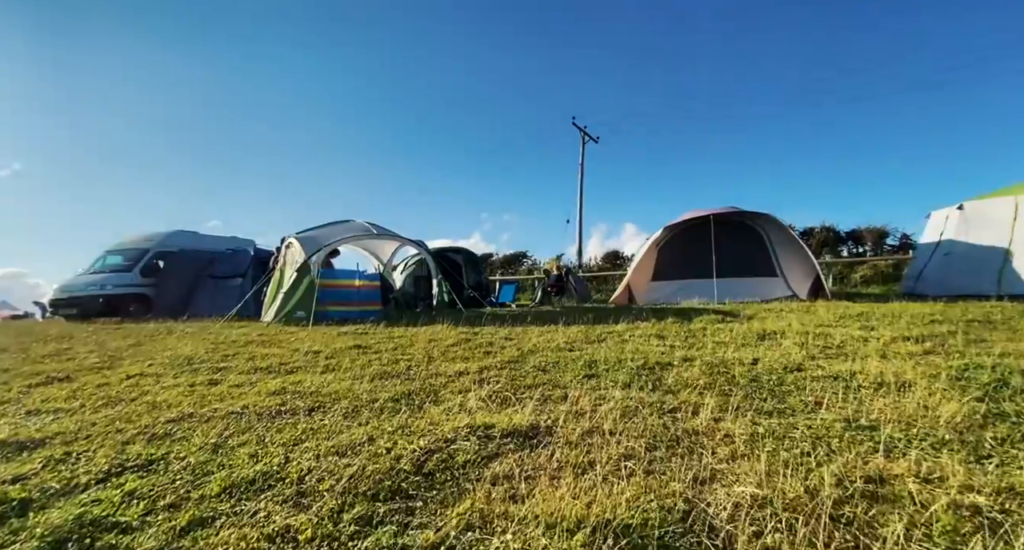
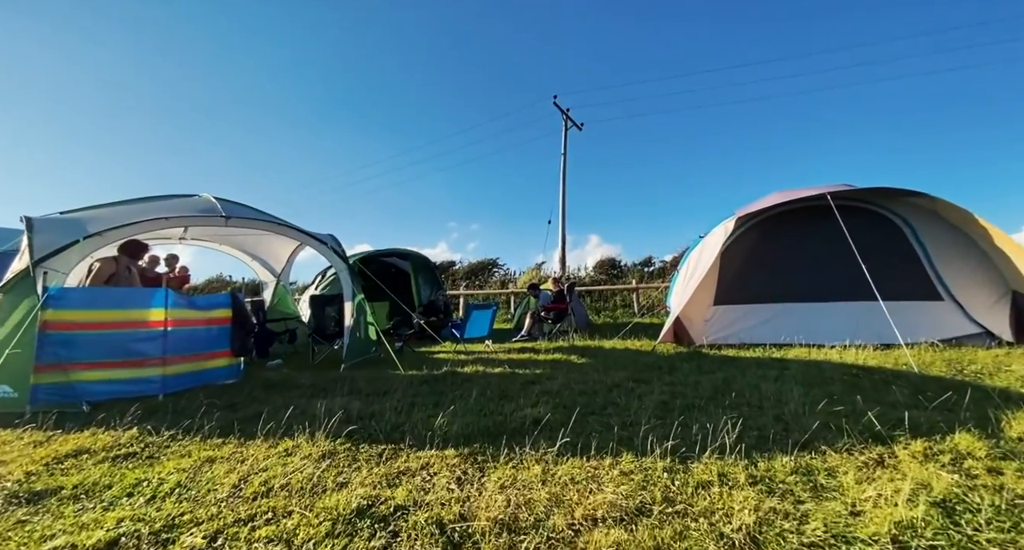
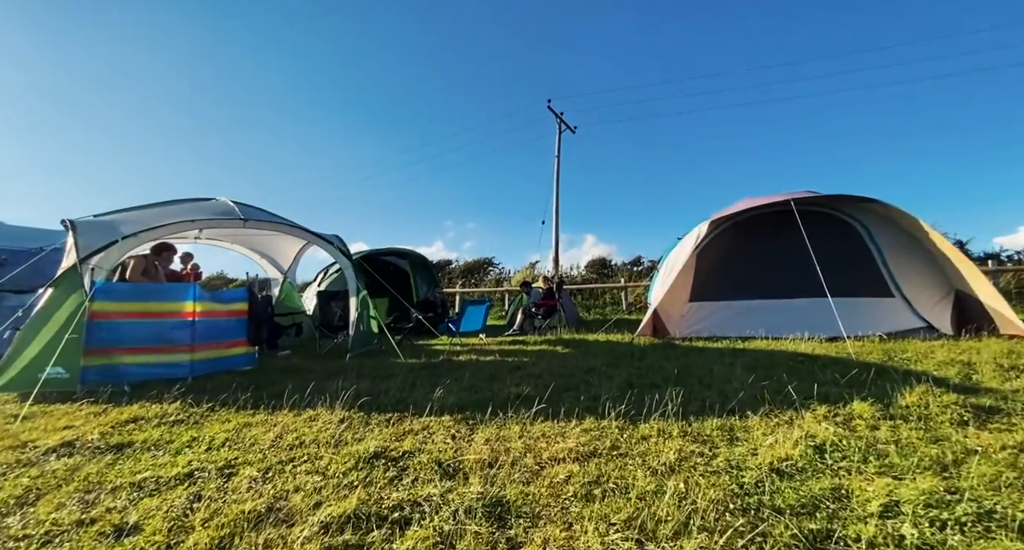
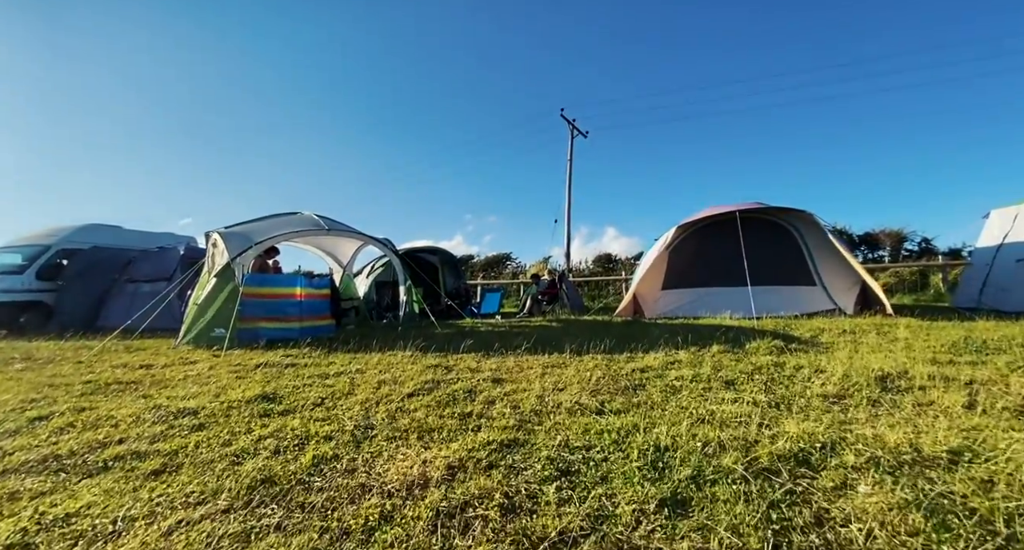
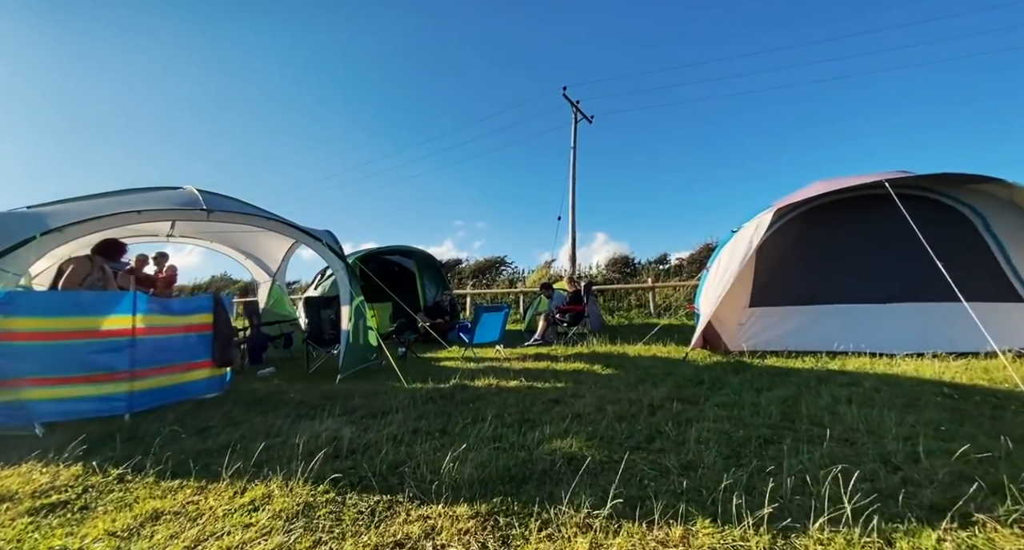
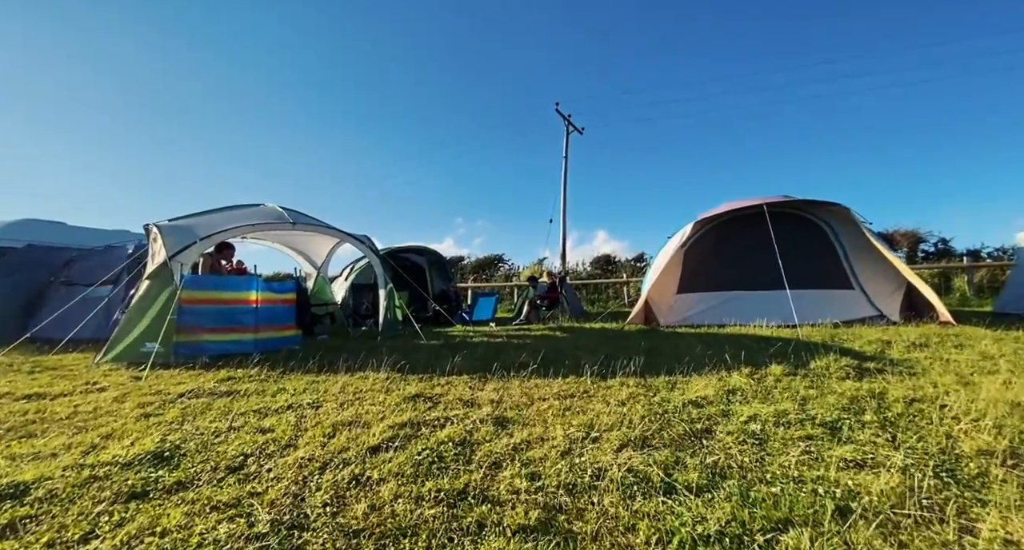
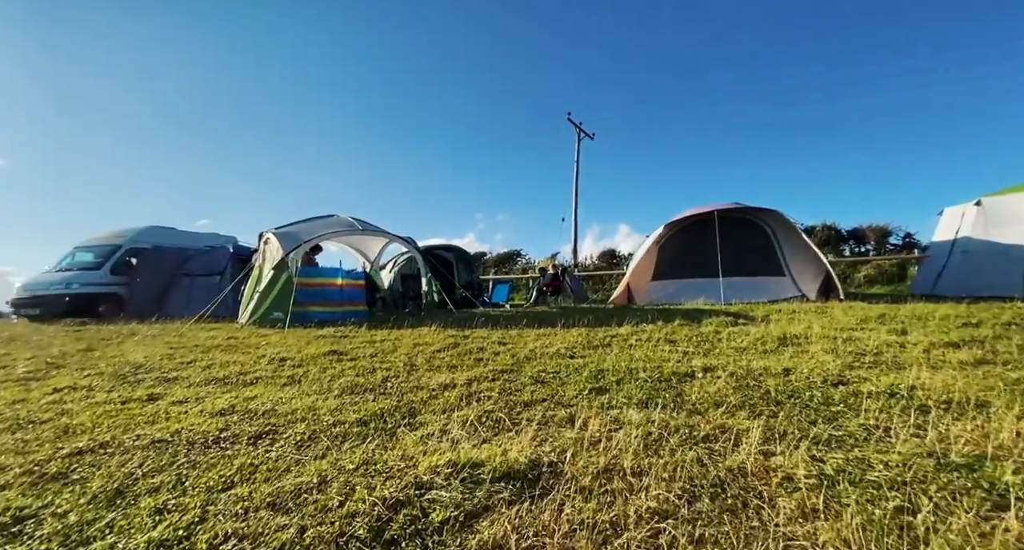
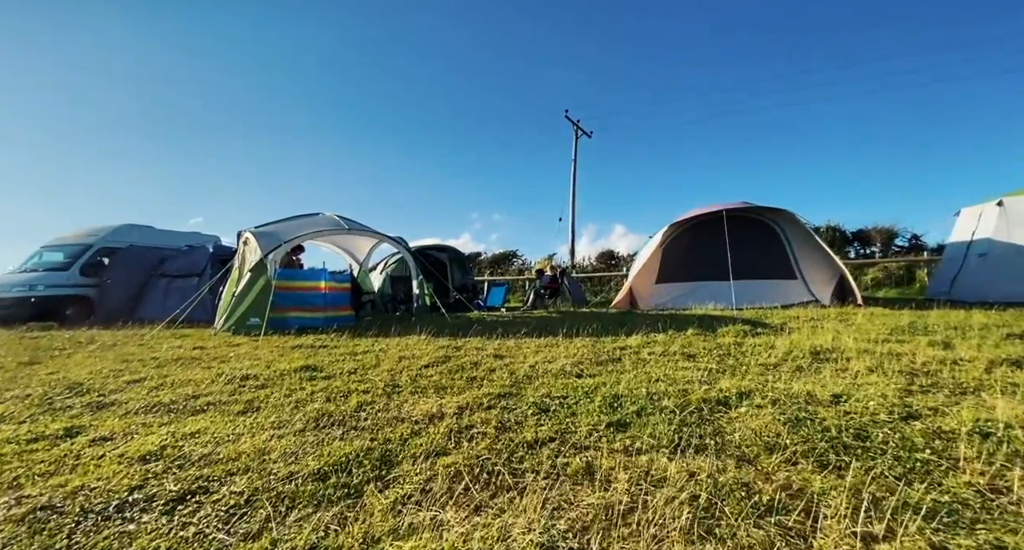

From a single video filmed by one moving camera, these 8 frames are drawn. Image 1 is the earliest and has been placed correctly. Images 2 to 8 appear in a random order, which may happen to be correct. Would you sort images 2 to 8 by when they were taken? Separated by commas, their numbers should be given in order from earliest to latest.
7, 8, 4, 6, 3, 2, 5
